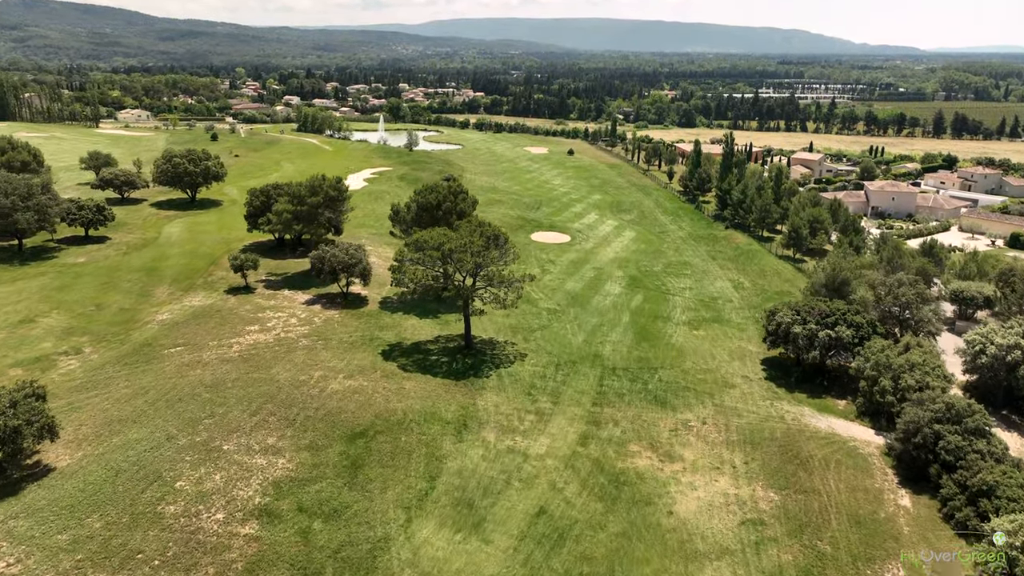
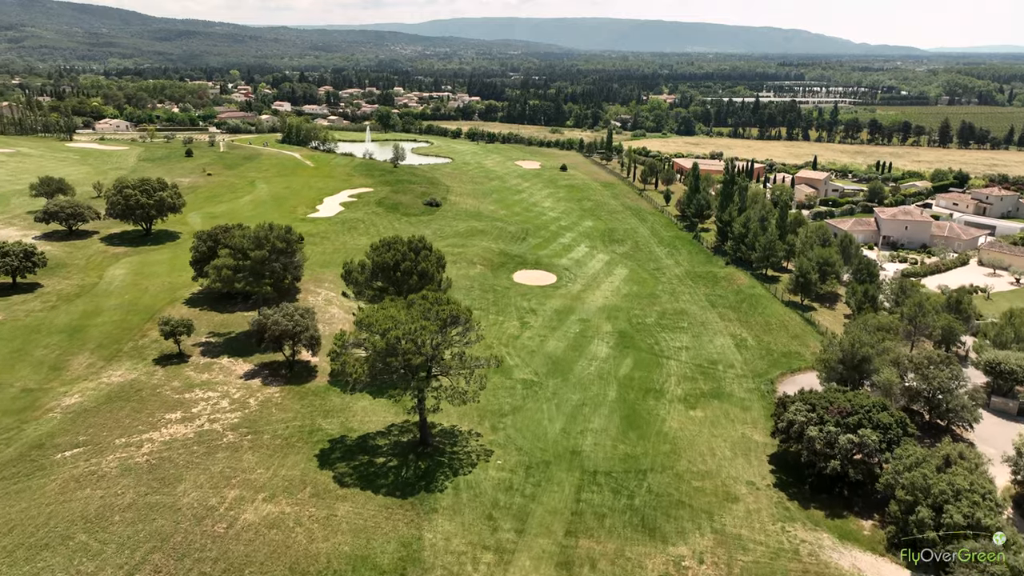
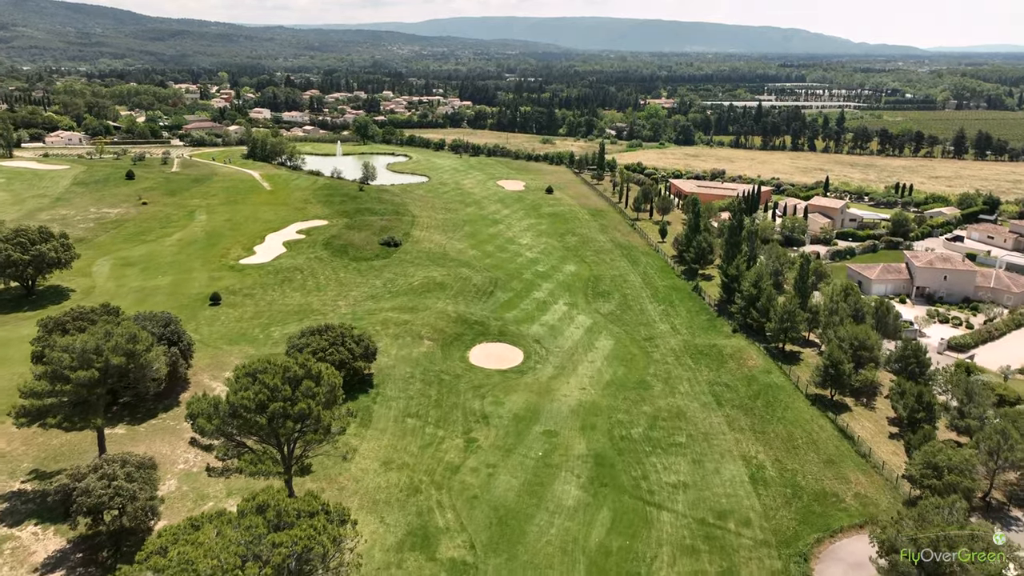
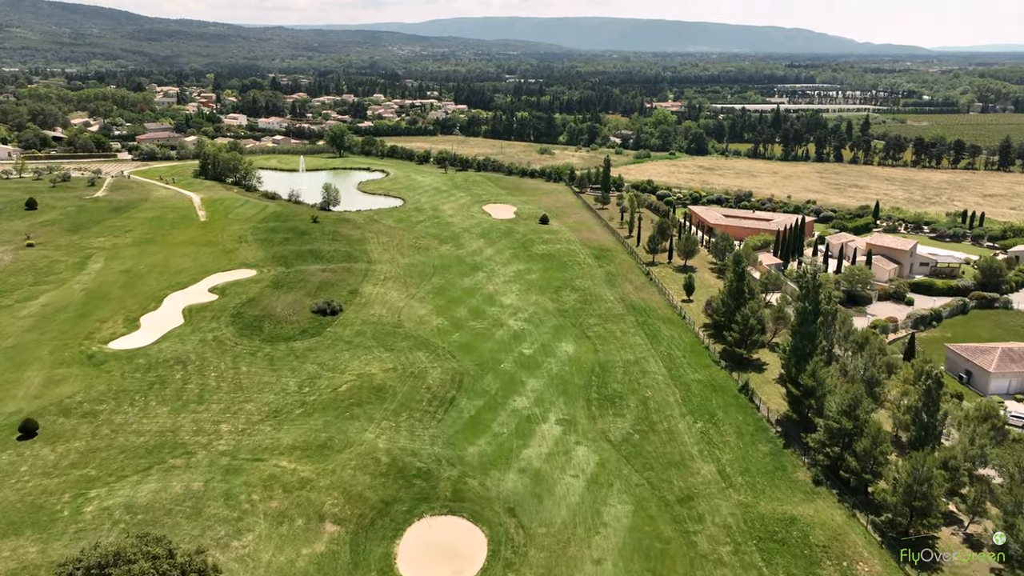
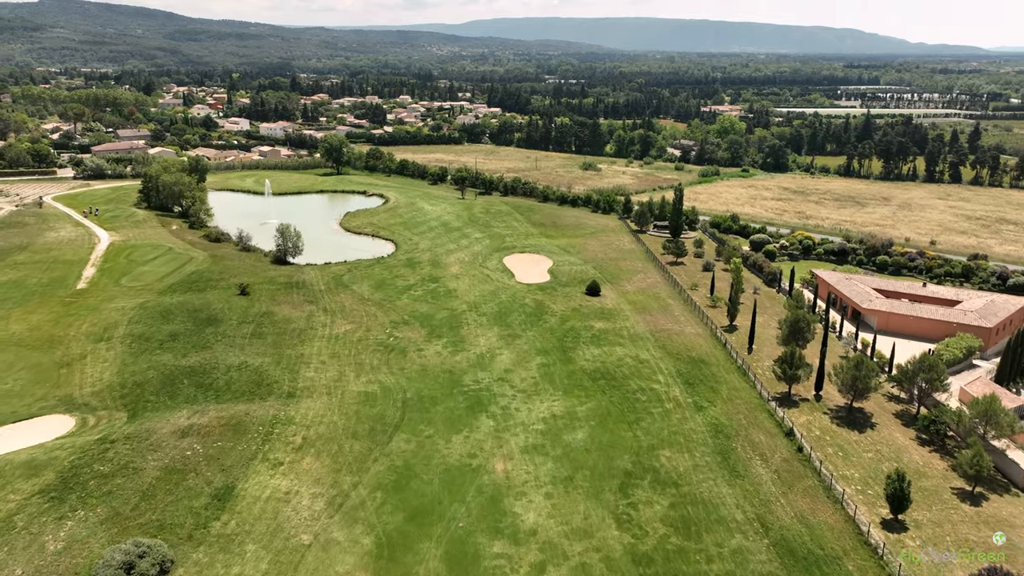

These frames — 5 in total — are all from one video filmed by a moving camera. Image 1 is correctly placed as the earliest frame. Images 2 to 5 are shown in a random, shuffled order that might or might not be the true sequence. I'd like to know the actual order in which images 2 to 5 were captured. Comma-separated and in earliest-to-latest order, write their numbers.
2, 3, 4, 5
